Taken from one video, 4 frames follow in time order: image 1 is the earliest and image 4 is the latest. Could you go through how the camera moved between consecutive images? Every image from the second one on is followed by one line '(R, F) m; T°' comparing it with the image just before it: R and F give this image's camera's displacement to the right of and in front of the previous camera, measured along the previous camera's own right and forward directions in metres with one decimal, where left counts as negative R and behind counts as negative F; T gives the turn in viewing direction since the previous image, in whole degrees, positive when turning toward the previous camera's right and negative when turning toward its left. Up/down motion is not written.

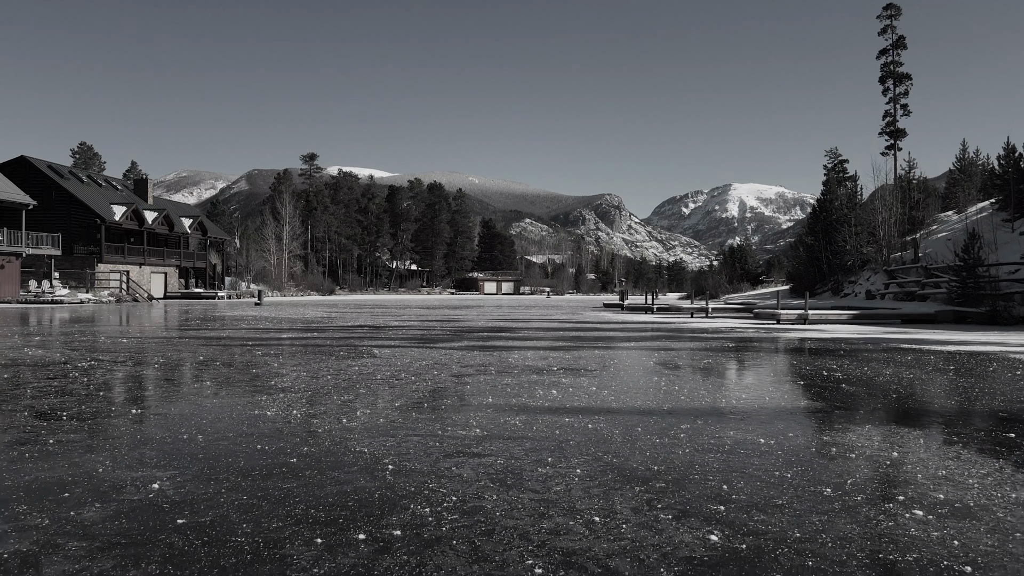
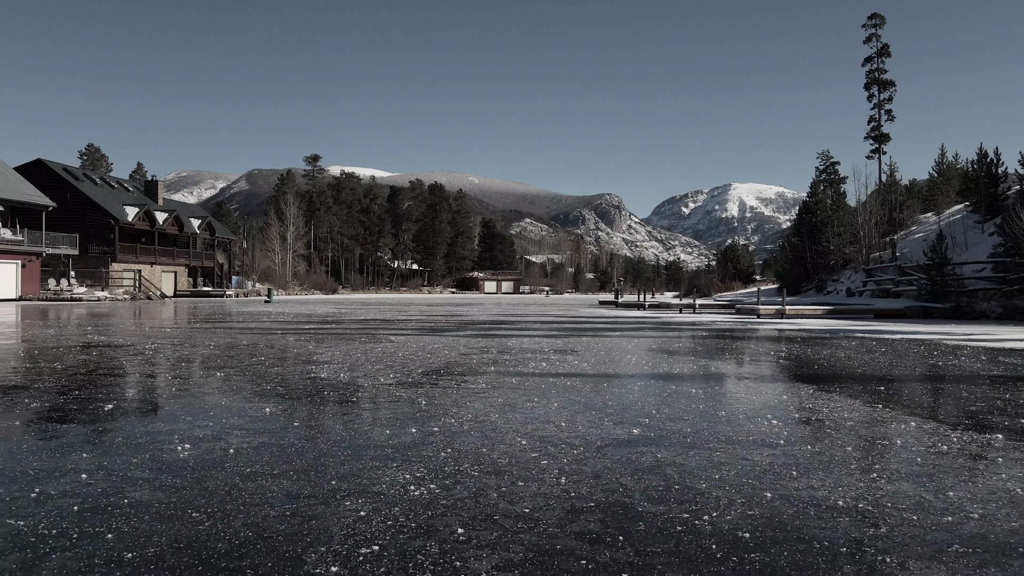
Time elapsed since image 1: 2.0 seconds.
(0.0, -2.0) m; 0°
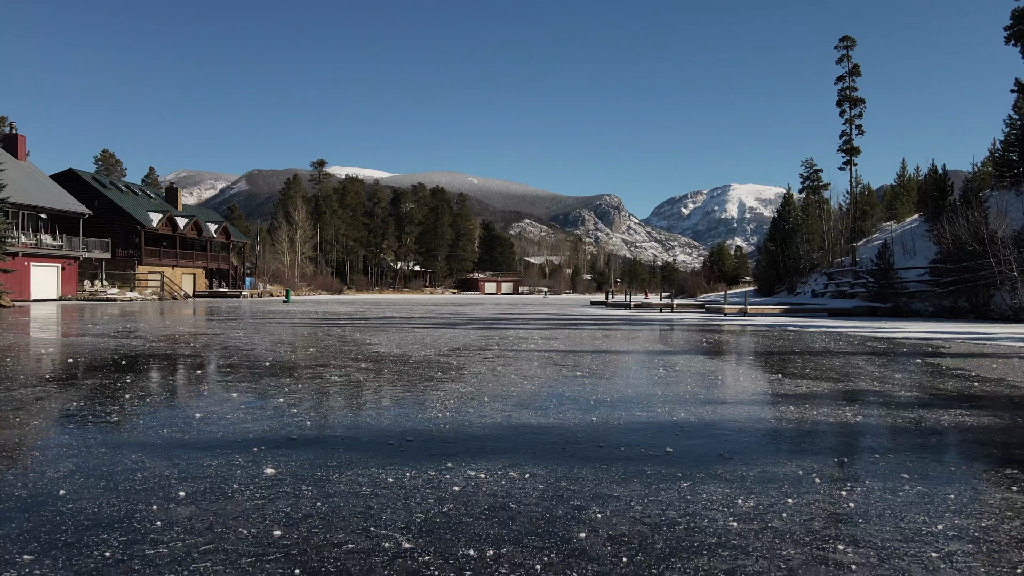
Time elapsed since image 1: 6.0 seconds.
(0.0, -4.2) m; 0°
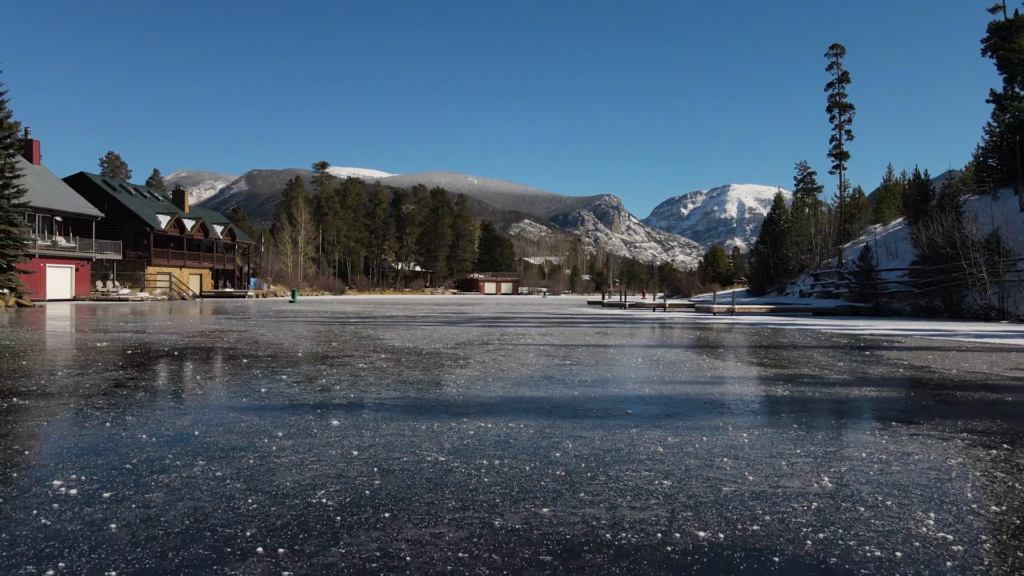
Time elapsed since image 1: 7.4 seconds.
(0.0, -1.6) m; 0°
